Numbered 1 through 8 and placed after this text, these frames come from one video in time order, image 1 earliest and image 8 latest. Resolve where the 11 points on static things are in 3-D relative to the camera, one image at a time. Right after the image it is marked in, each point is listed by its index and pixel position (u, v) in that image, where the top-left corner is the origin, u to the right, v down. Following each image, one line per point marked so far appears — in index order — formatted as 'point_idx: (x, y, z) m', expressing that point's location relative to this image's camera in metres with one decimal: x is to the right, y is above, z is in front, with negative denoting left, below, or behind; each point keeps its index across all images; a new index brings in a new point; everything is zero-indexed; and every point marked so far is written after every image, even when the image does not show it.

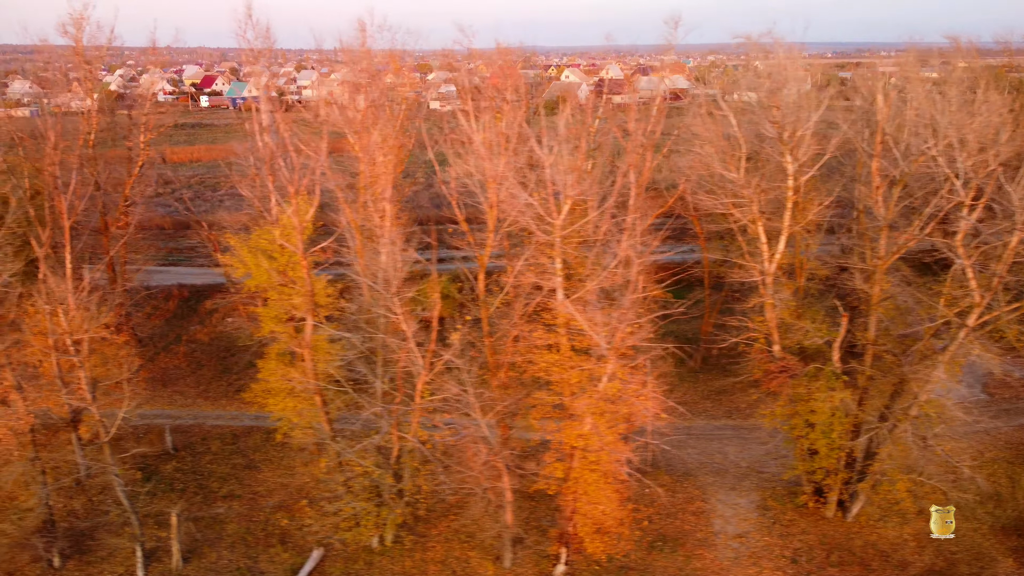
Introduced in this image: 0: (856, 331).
0: (+7.1, -0.9, +14.6) m
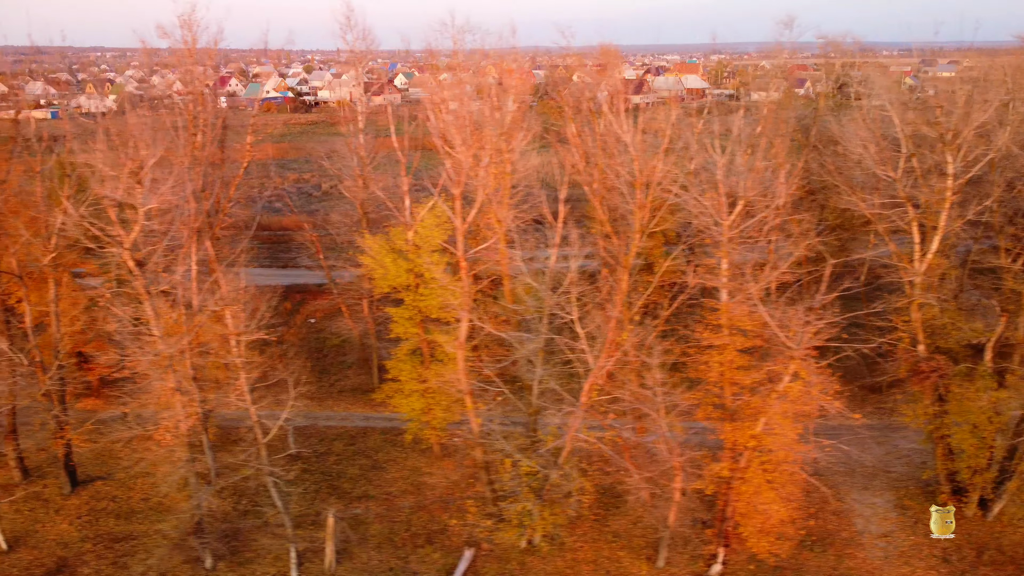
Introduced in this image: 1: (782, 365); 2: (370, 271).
0: (+10.2, -0.9, +14.6) m
1: (+4.7, -1.3, +12.3) m
2: (-3.3, +0.4, +16.8) m
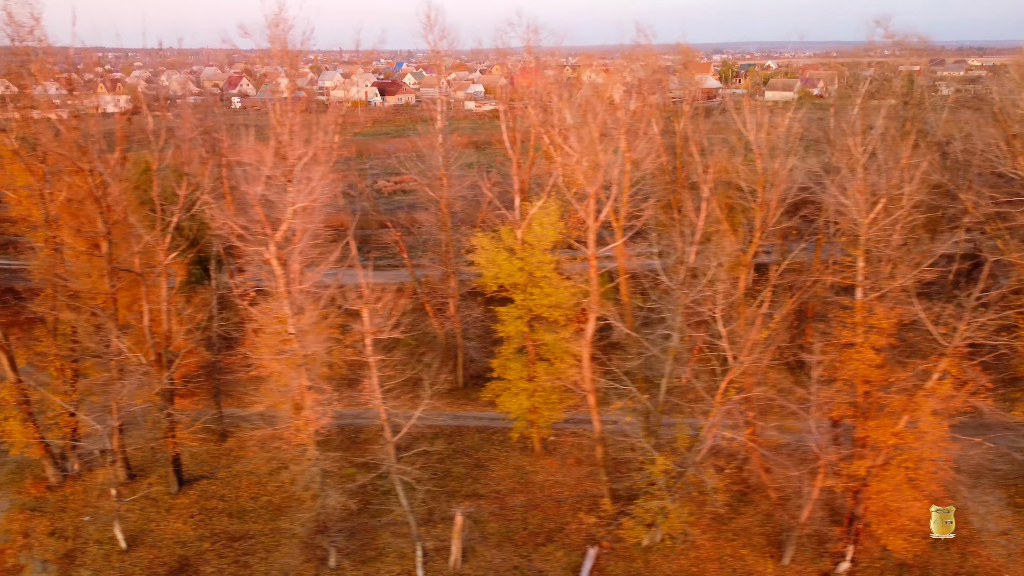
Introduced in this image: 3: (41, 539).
0: (+12.7, -0.8, +14.6) m
1: (+7.2, -1.3, +12.3) m
2: (-0.8, +0.4, +16.8) m
3: (-10.4, -5.6, +15.8) m
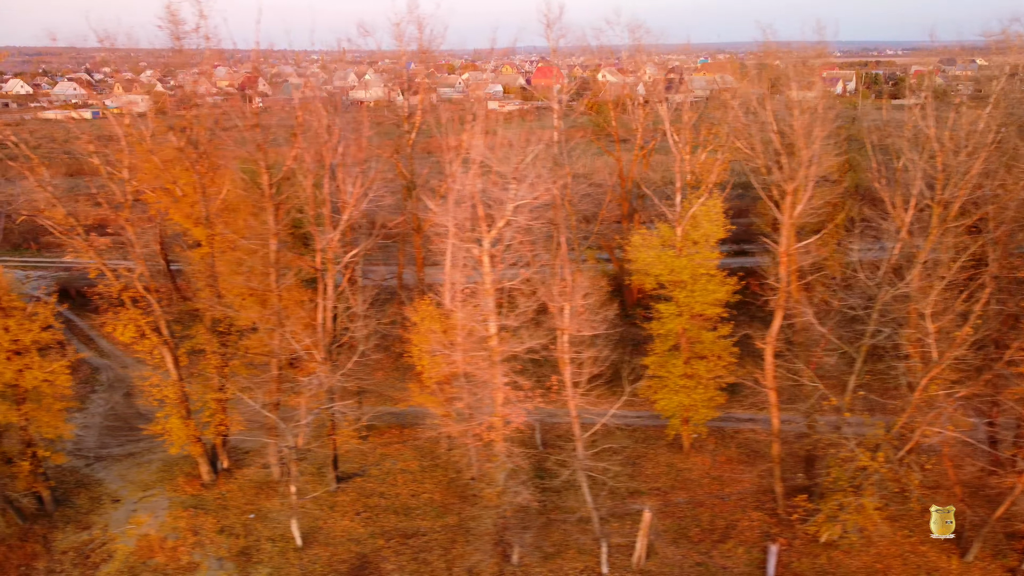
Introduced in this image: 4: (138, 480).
0: (+16.5, -0.8, +14.7) m
1: (+11.0, -1.2, +12.4) m
2: (+3.0, +0.5, +16.8) m
3: (-6.6, -5.5, +15.8) m
4: (-9.3, -4.8, +17.7) m
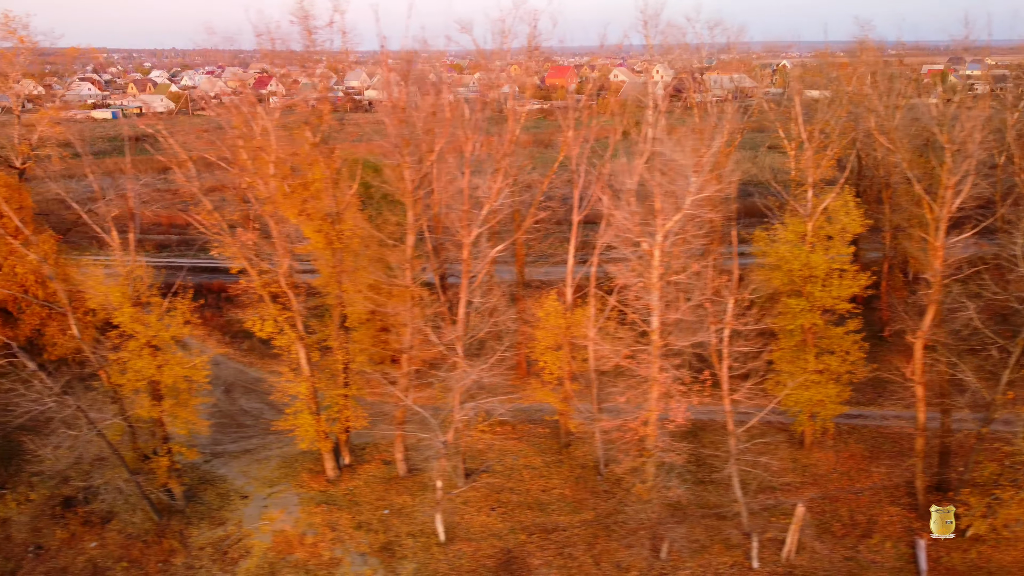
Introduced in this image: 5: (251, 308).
0: (+19.5, -0.6, +14.7) m
1: (+14.0, -1.1, +12.4) m
2: (+6.1, +0.6, +16.8) m
3: (-3.6, -5.4, +15.8) m
4: (-6.2, -4.7, +17.7) m
5: (-5.9, -0.5, +15.9) m
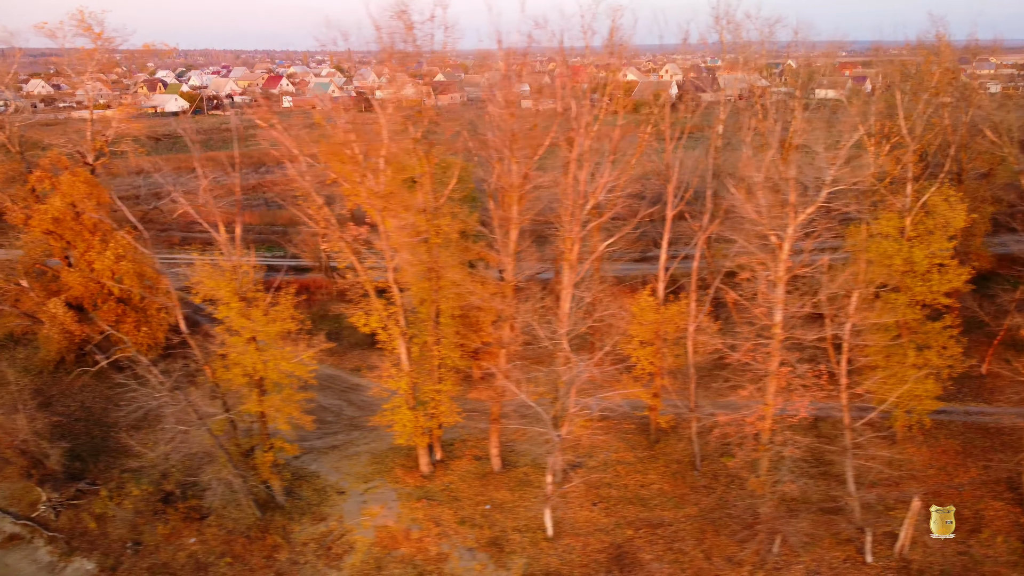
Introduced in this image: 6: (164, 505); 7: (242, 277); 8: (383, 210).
0: (+21.8, -0.5, +14.7) m
1: (+16.3, -1.0, +12.4) m
2: (+8.4, +0.7, +16.8) m
3: (-1.3, -5.3, +15.8) m
4: (-3.9, -4.6, +17.7) m
5: (-3.5, -0.3, +15.9) m
6: (-8.3, -5.2, +17.2) m
7: (-5.9, +0.2, +15.5) m
8: (-2.7, +1.7, +15.0) m
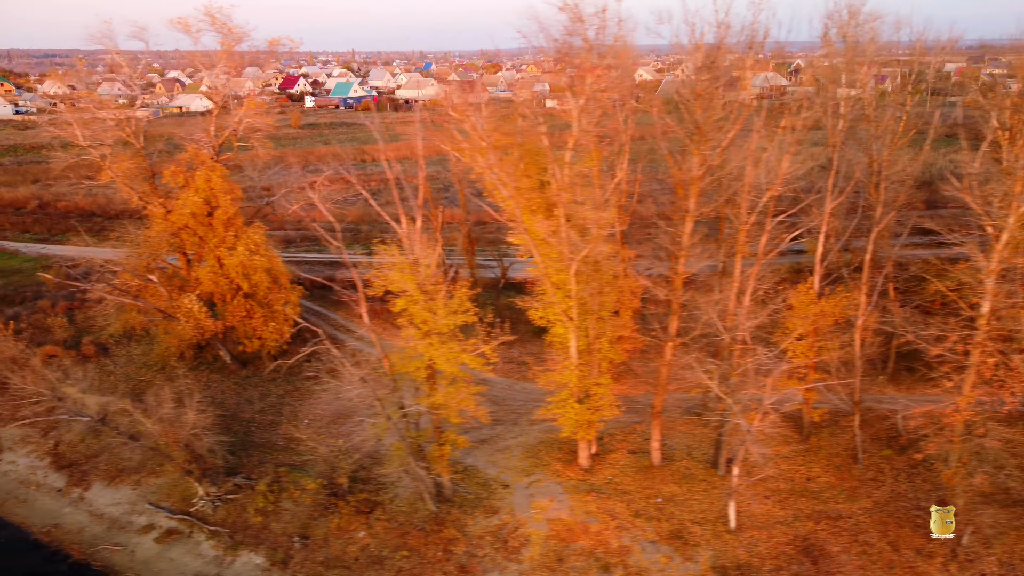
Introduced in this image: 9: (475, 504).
0: (+25.7, -0.3, +14.7) m
1: (+20.2, -0.8, +12.4) m
2: (+12.2, +0.9, +16.8) m
3: (+2.6, -5.1, +15.8) m
4: (0.0, -4.4, +17.7) m
5: (+0.3, -0.2, +15.9) m
6: (-4.4, -5.1, +17.1) m
7: (-2.0, +0.4, +15.5) m
8: (+1.2, +1.8, +15.0) m
9: (-0.9, -5.0, +16.5) m
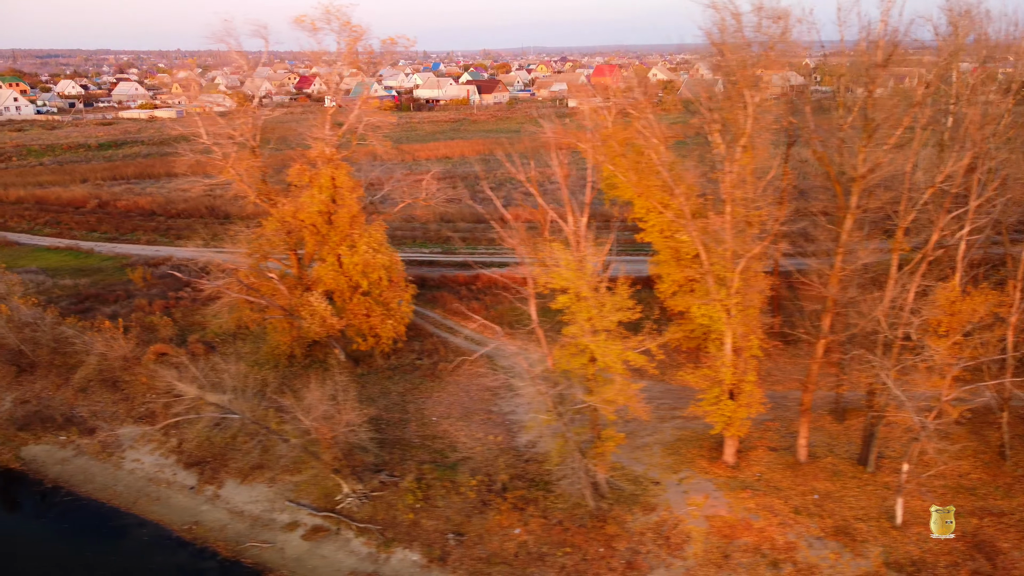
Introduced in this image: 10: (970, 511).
0: (+29.3, -0.2, +14.8) m
1: (+23.8, -0.7, +12.5) m
2: (+15.8, +1.0, +16.9) m
3: (+6.2, -5.1, +15.8) m
4: (+3.6, -4.3, +17.7) m
5: (+3.9, -0.1, +16.0) m
6: (-0.8, -5.0, +17.2) m
7: (+1.6, +0.5, +15.5) m
8: (+4.7, +1.9, +15.1) m
9: (+2.7, -4.9, +16.5) m
10: (+10.1, -4.9, +15.7) m
